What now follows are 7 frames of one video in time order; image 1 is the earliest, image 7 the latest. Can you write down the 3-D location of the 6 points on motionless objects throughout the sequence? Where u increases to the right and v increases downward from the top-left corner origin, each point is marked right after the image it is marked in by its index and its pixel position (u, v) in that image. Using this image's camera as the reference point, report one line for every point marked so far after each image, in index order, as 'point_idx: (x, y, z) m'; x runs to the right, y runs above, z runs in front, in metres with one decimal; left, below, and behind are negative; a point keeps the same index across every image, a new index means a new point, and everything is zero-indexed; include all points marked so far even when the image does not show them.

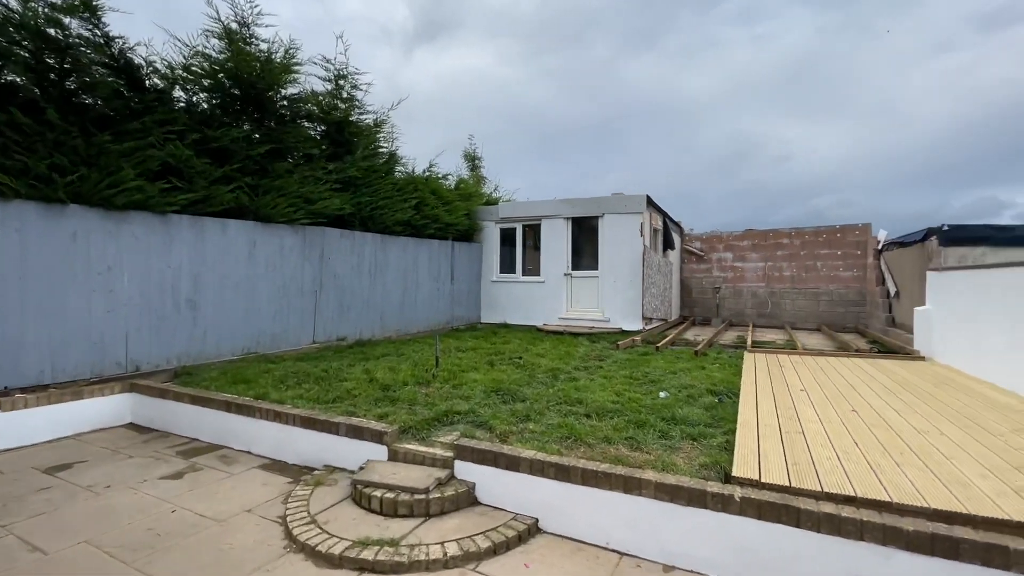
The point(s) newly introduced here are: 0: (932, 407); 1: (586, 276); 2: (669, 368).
0: (+3.1, -0.9, +3.6) m
1: (+1.4, +0.2, +8.9) m
2: (+1.8, -0.9, +5.5) m
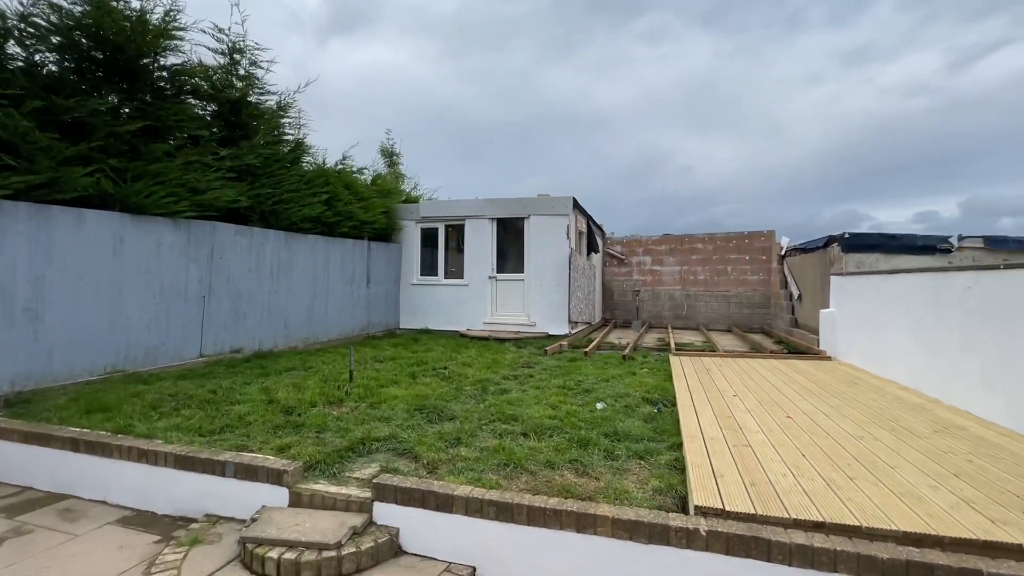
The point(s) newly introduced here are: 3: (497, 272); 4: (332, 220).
0: (+2.6, -0.9, +3.6) m
1: (0.0, +0.2, +8.6) m
2: (+1.0, -1.0, +5.3) m
3: (-0.3, +0.3, +8.8) m
4: (-2.9, +1.1, +7.7) m
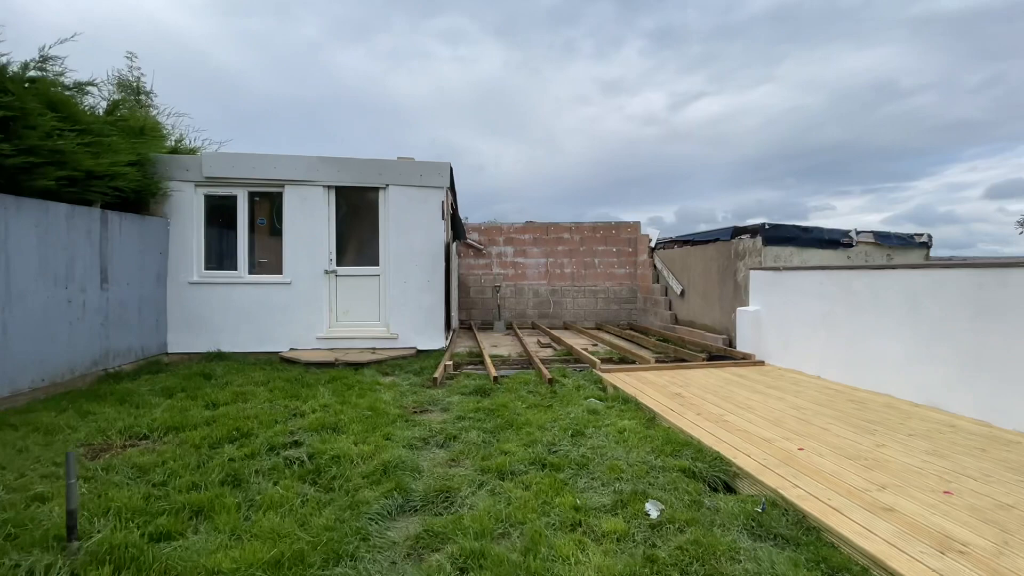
0: (+2.5, -0.9, +2.6) m
1: (-1.9, +0.2, +6.1) m
2: (+0.4, -1.0, +3.5) m
3: (-2.2, +0.3, +6.1) m
4: (-4.2, +1.0, +4.0) m
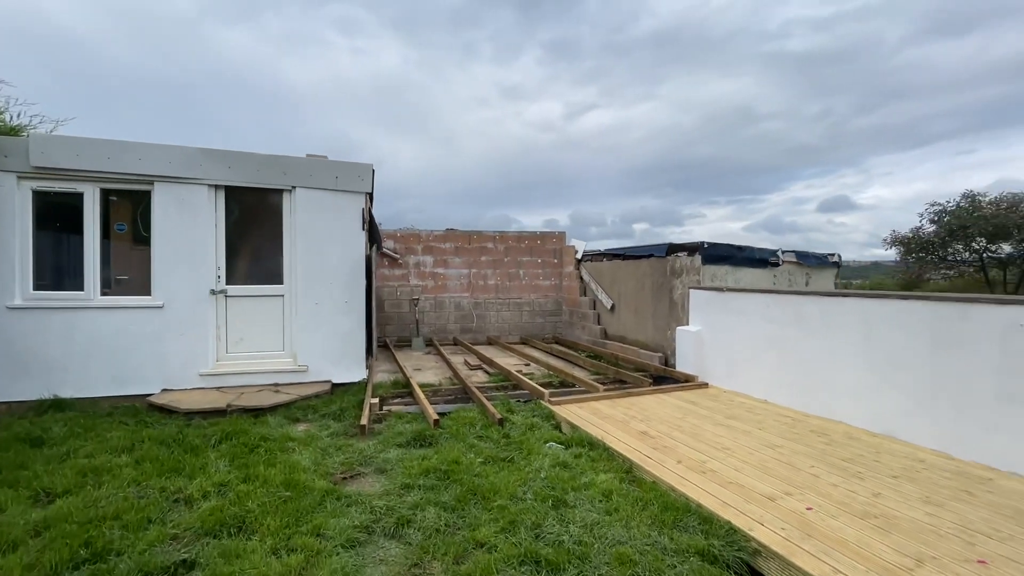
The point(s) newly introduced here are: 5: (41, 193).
0: (+2.4, -1.2, +2.6) m
1: (-2.7, -0.1, +5.0) m
2: (+0.1, -1.2, +2.9) m
3: (-2.9, +0.1, +4.9) m
4: (-4.4, +0.8, +2.5) m
5: (-4.4, +0.9, +4.4) m
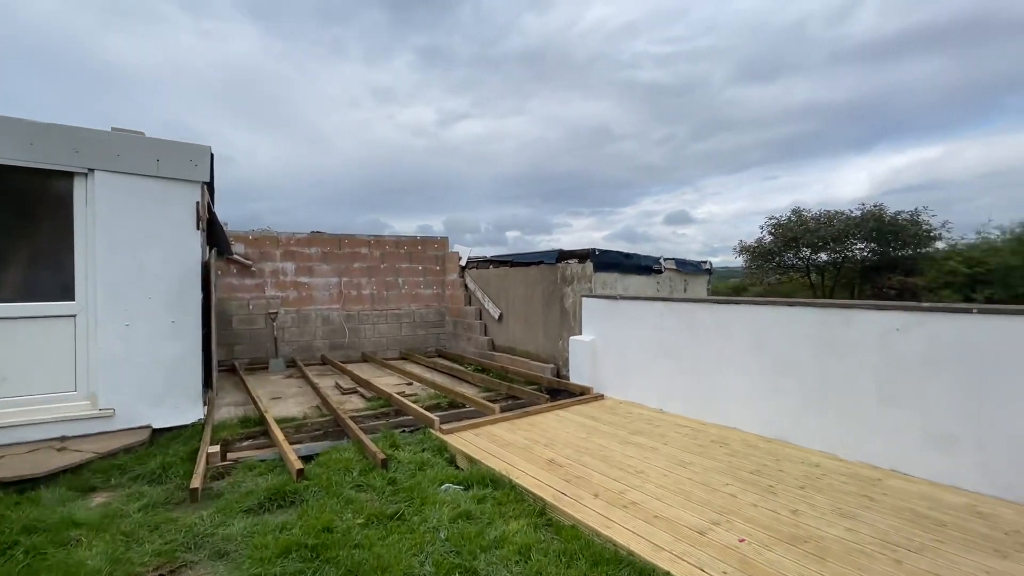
0: (+1.9, -1.2, +2.6) m
1: (-3.6, -0.2, +3.6) m
2: (-0.4, -1.3, +2.3) m
3: (-3.9, -0.1, +3.5) m
4: (-4.7, +0.7, +0.8) m
5: (-5.1, +0.7, +2.6) m
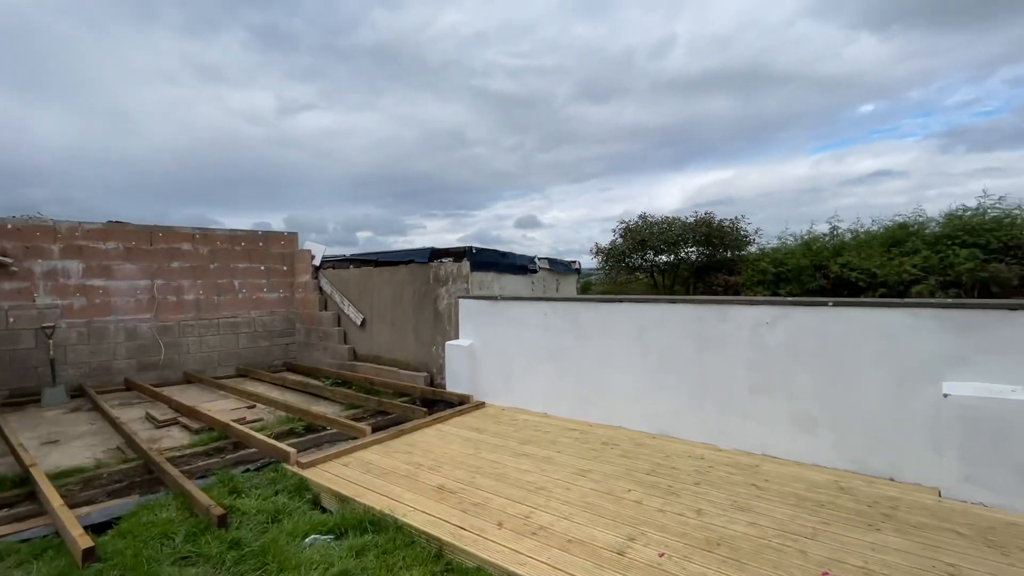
0: (+1.4, -1.2, +2.6) m
1: (-4.3, -0.2, +2.0) m
2: (-0.8, -1.3, +1.7) m
3: (-4.5, -0.1, +1.8) m
4: (-4.4, +0.6, -1.0) m
5: (-5.4, +0.7, +0.6) m
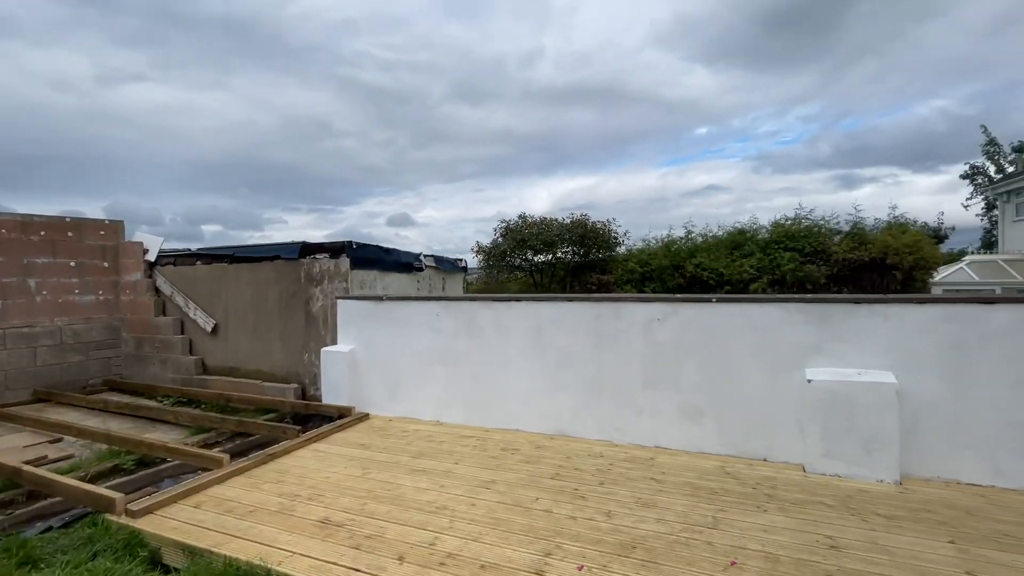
0: (+0.9, -1.2, +2.7) m
1: (-4.5, -0.3, +0.6) m
2: (-1.0, -1.3, +1.2) m
3: (-4.6, -0.1, +0.4) m
4: (-3.8, +0.6, -2.4) m
5: (-5.2, +0.7, -1.0) m
